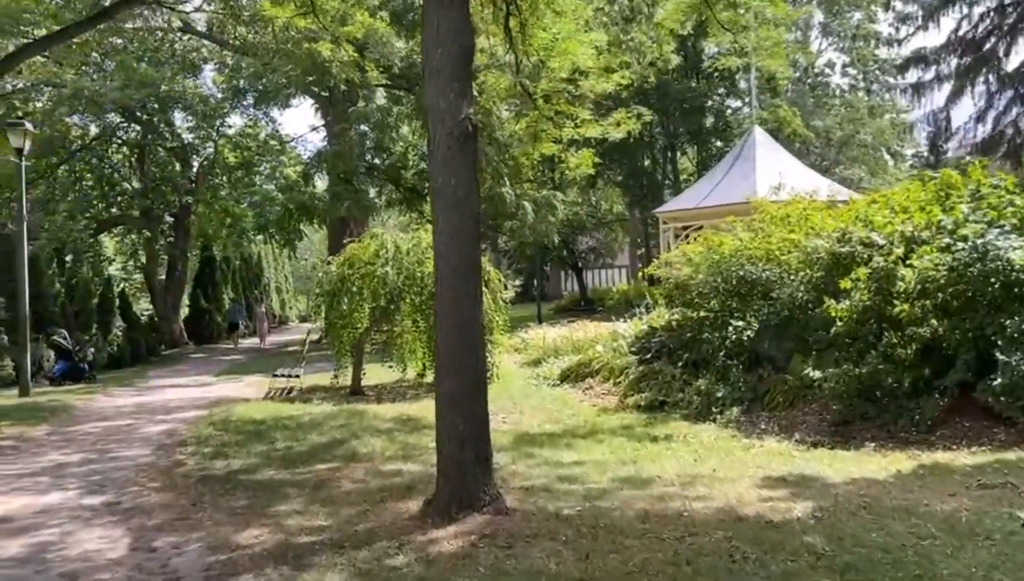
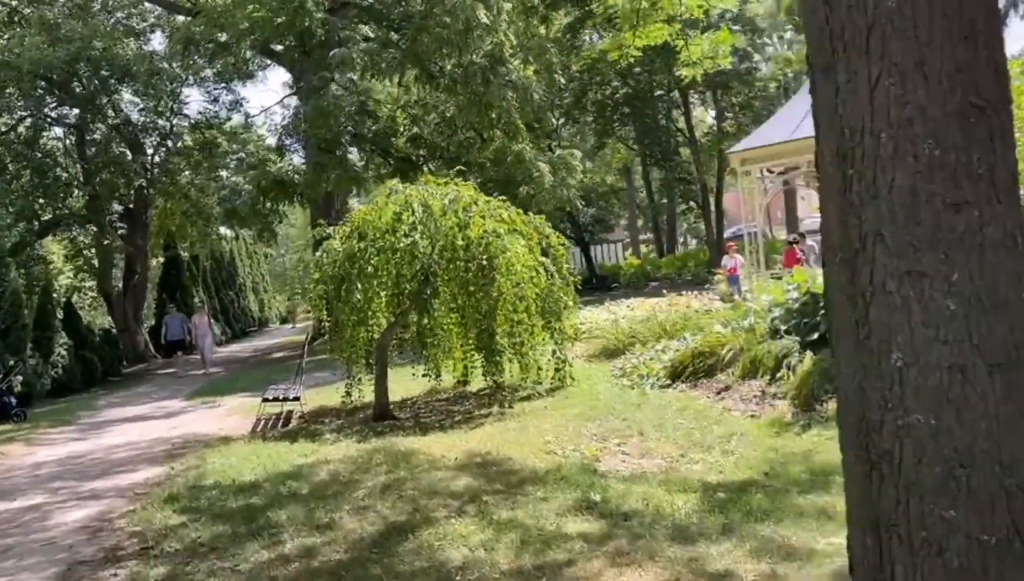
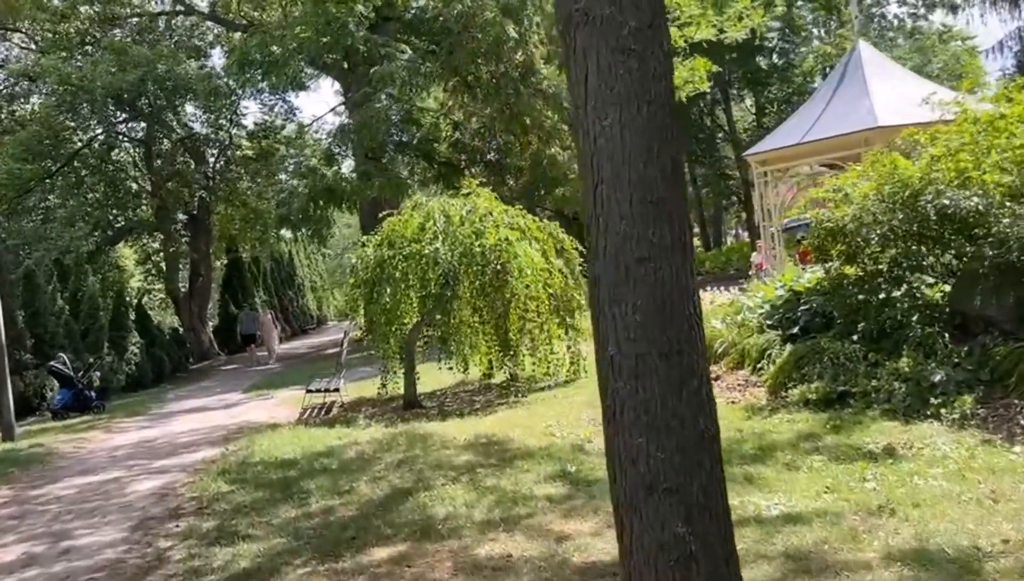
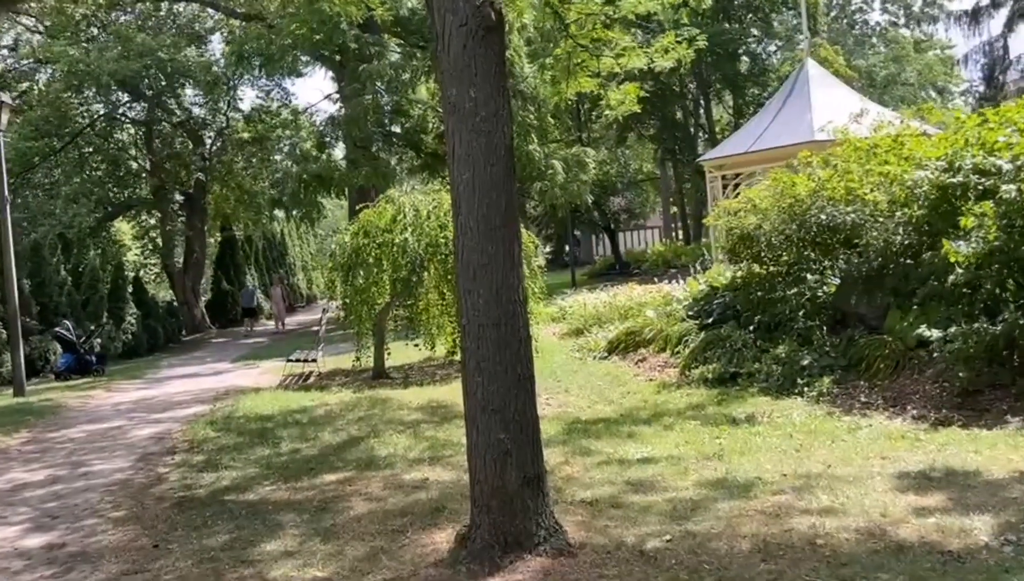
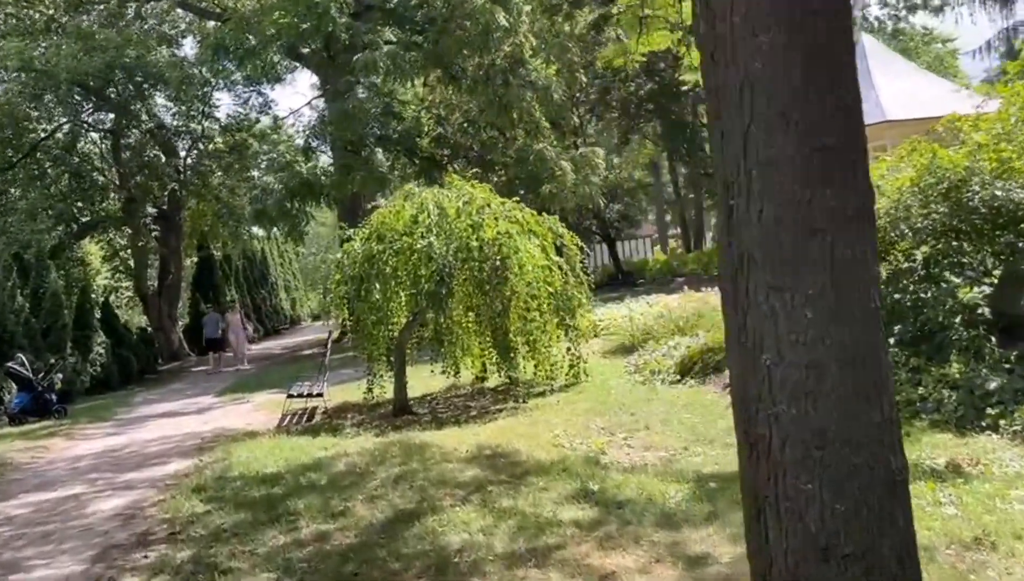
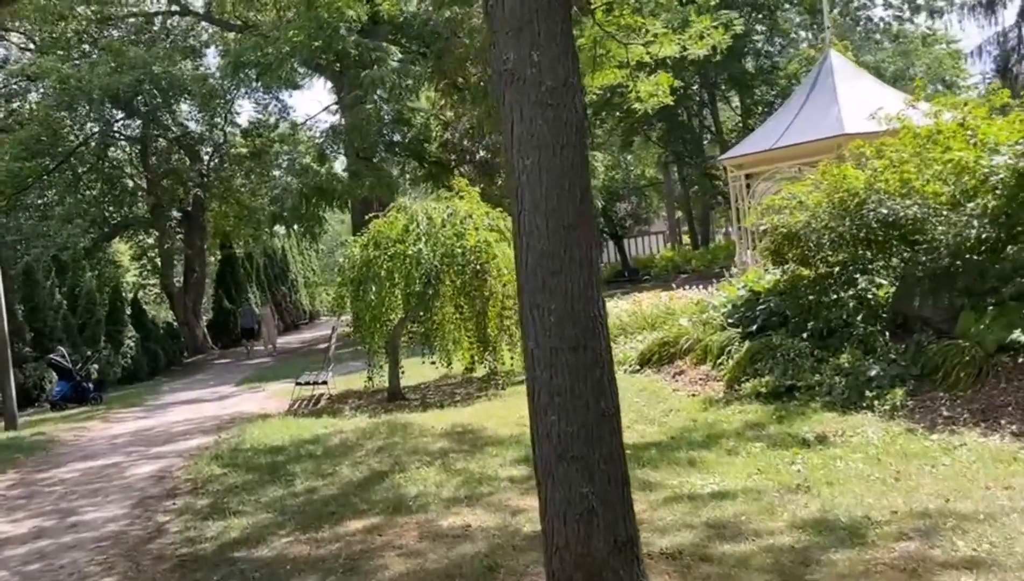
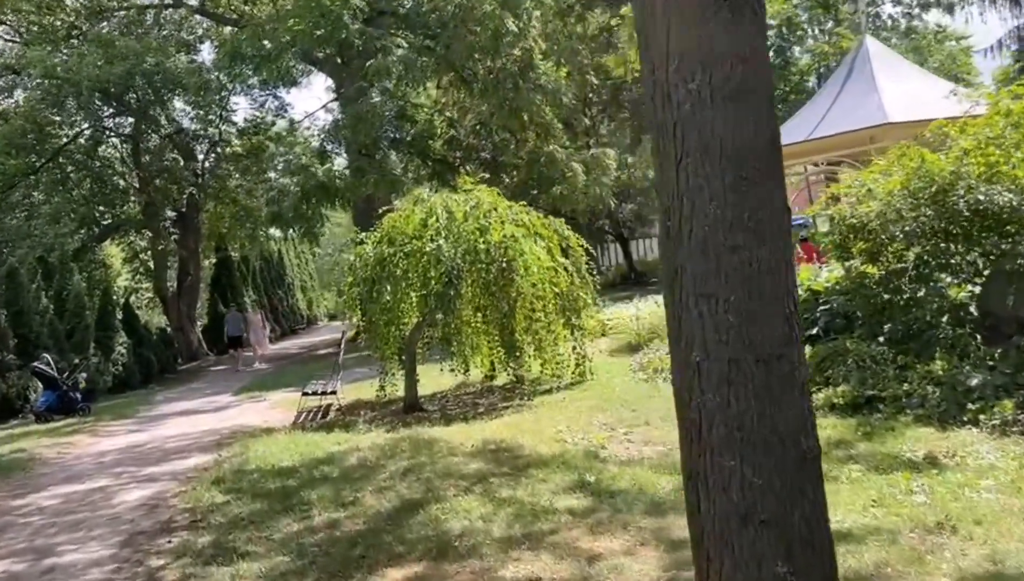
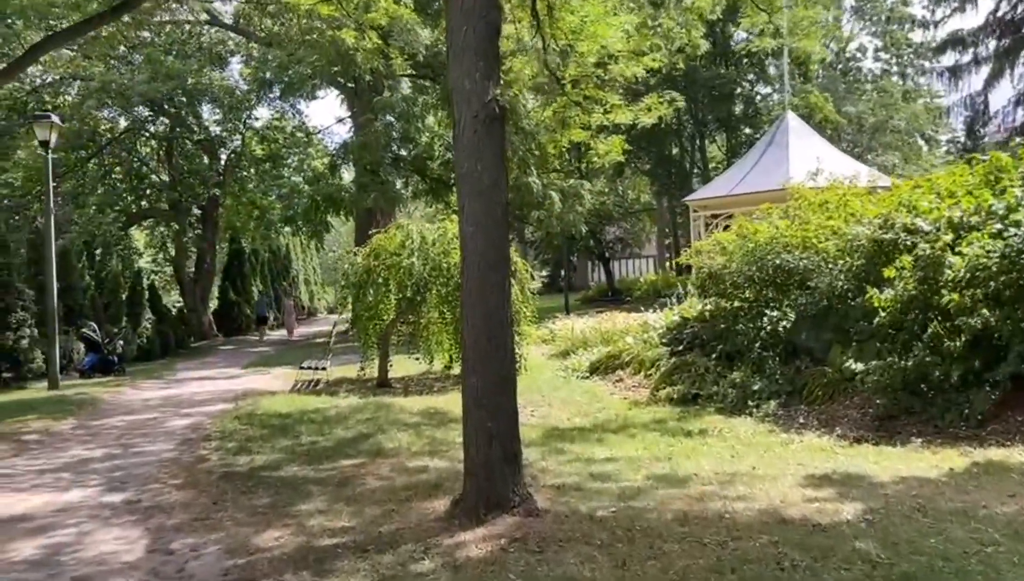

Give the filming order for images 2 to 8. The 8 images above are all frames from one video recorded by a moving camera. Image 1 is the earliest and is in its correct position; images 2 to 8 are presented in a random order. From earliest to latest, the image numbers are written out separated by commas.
8, 4, 6, 3, 7, 5, 2
